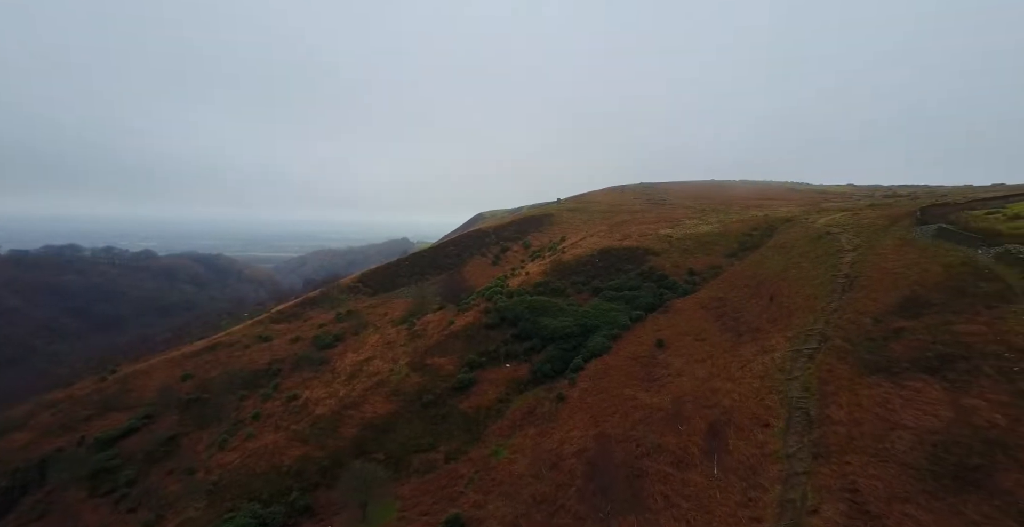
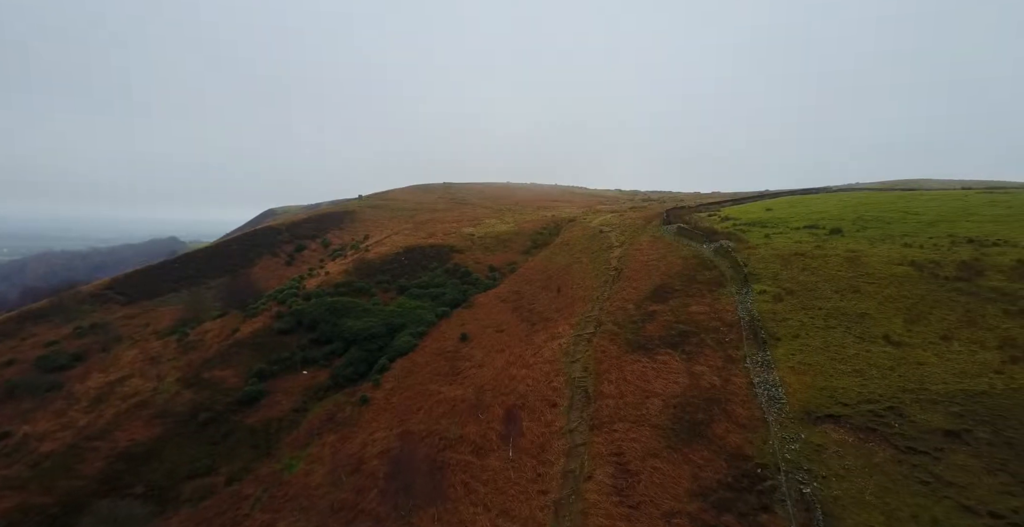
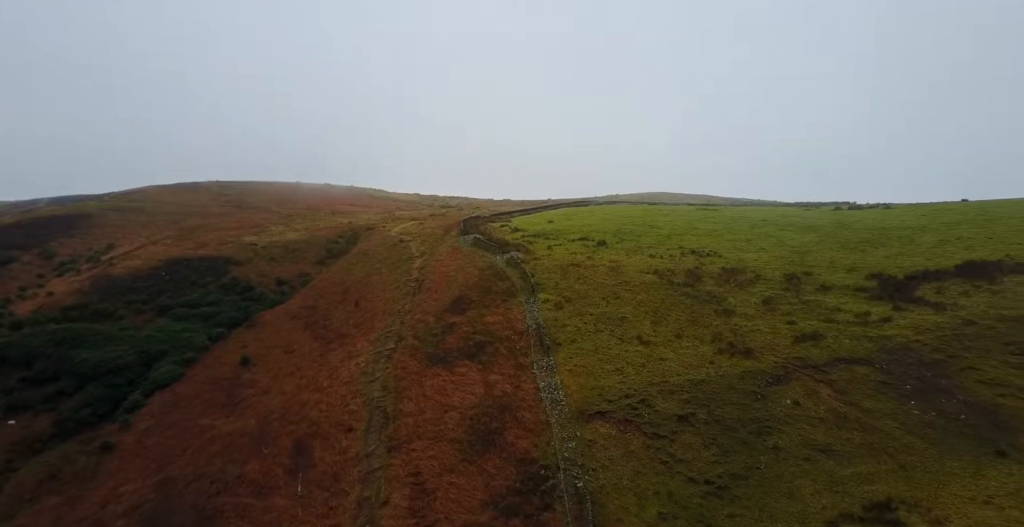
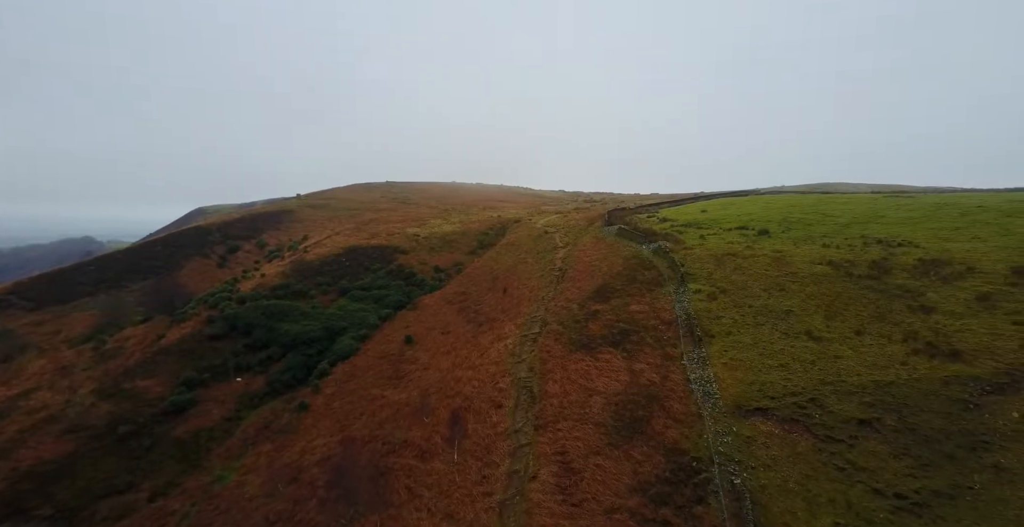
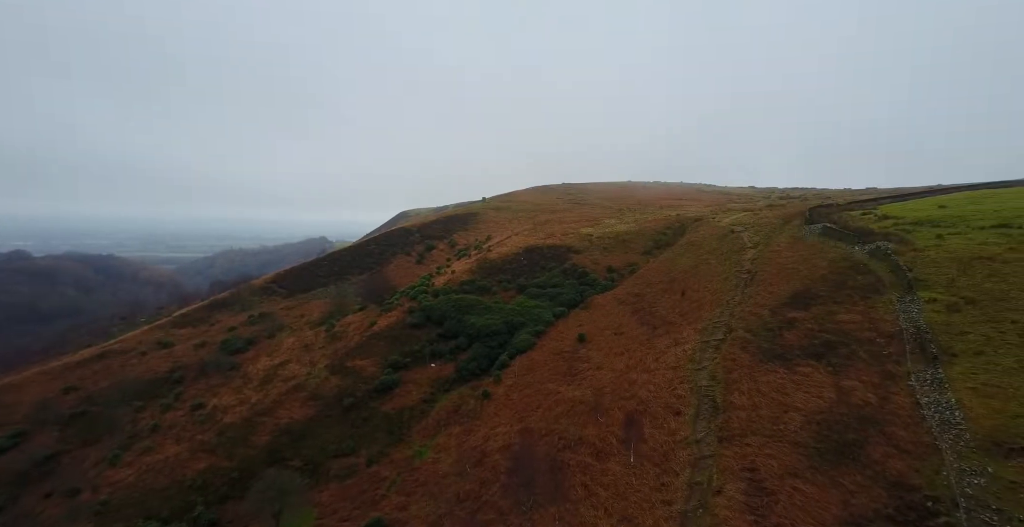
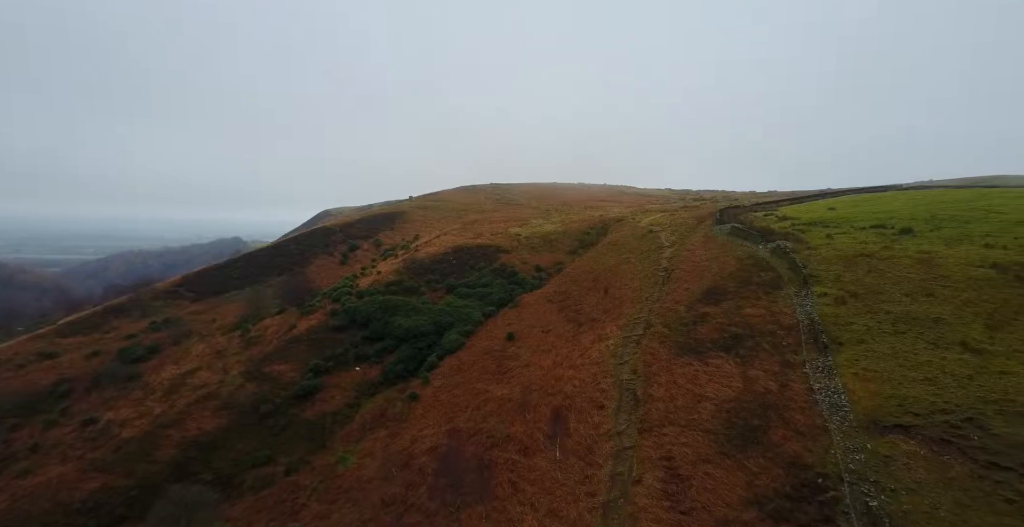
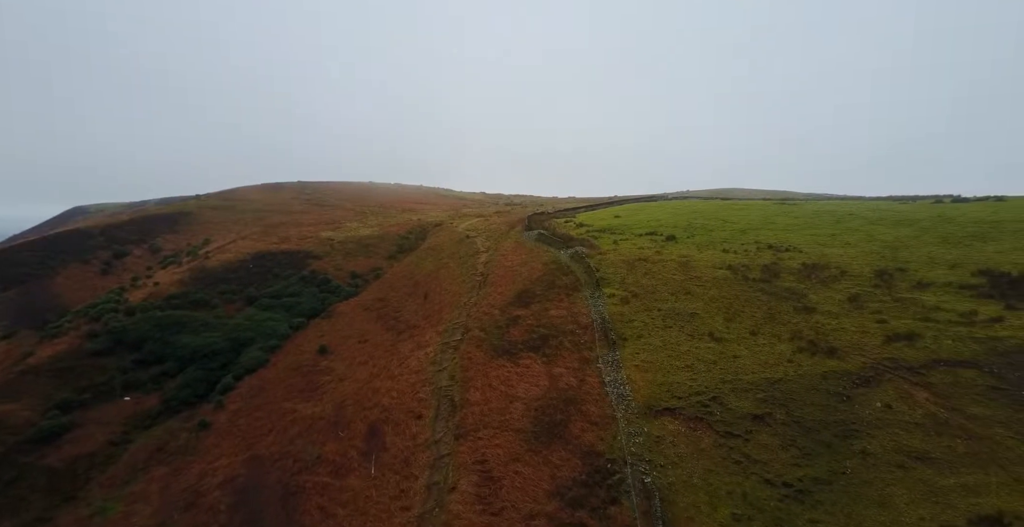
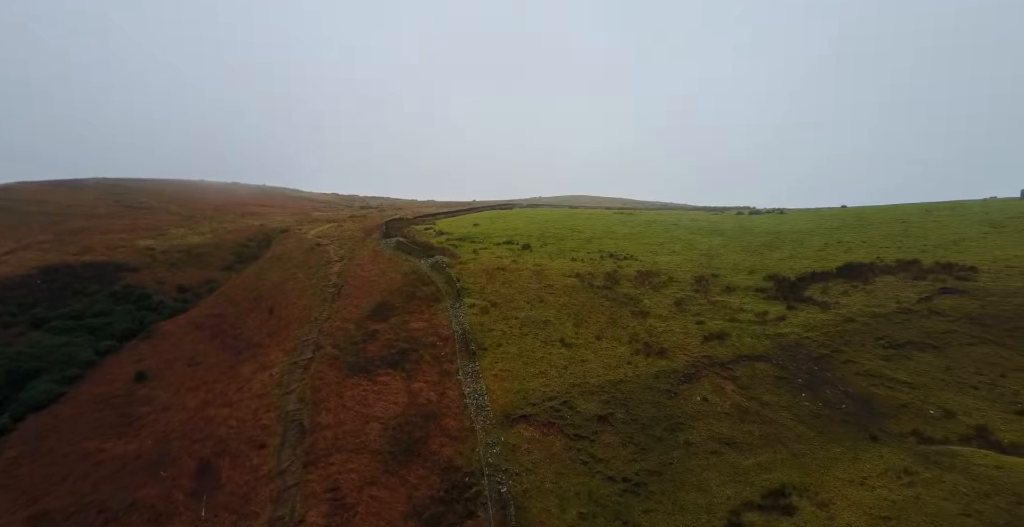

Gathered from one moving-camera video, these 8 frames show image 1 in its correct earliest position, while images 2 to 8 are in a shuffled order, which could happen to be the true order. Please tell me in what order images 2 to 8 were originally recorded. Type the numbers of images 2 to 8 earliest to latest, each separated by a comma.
5, 6, 2, 4, 7, 3, 8
